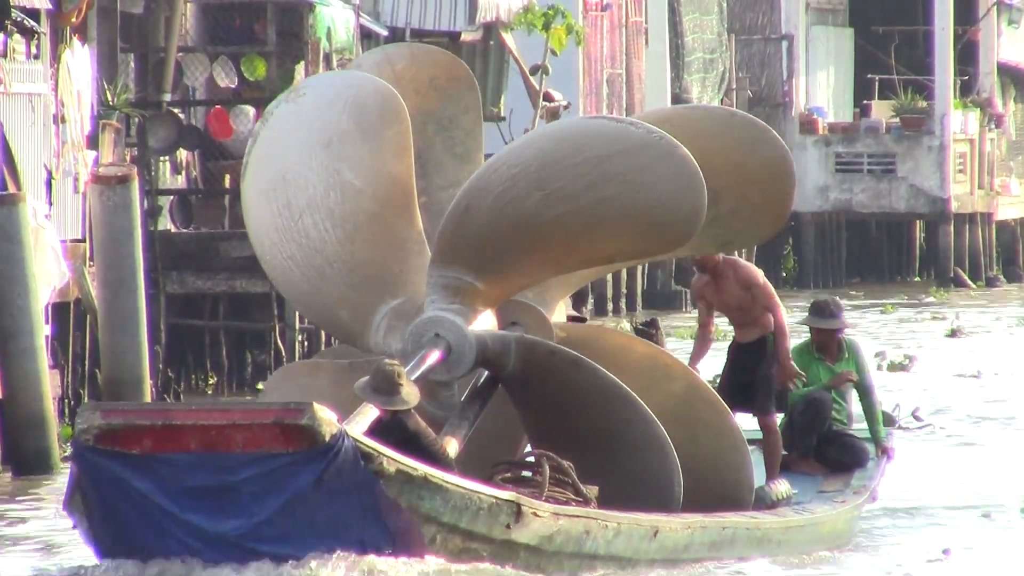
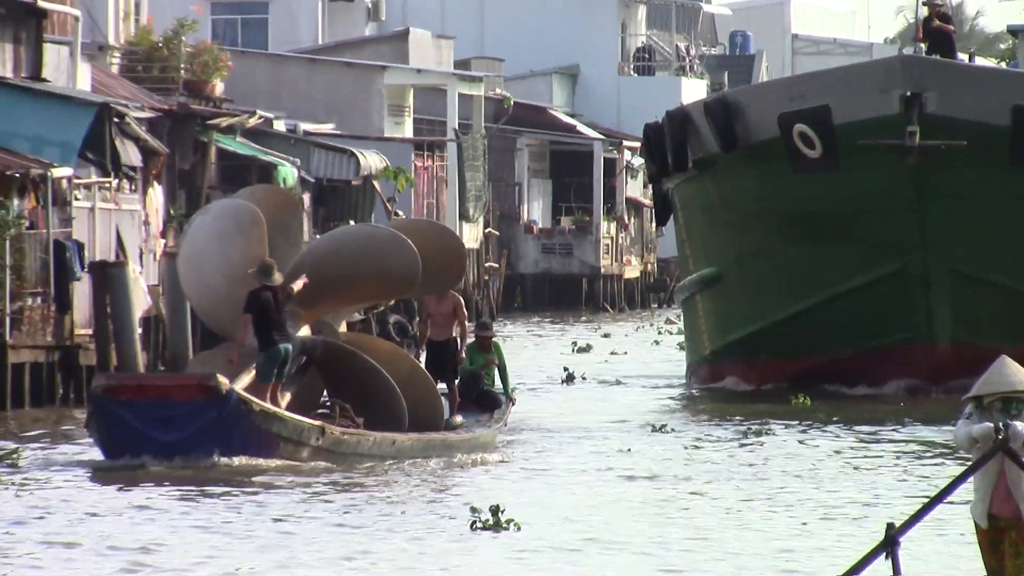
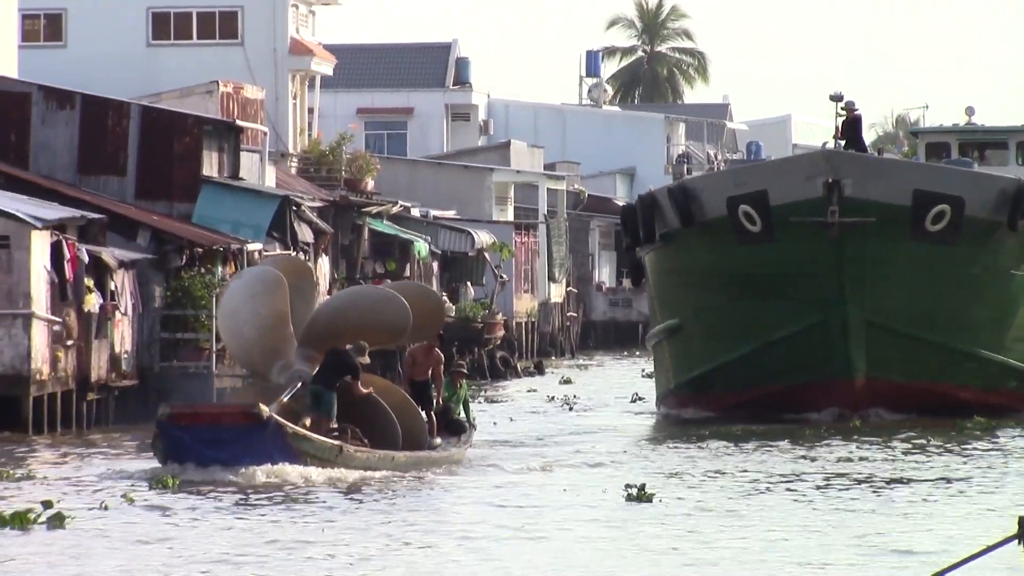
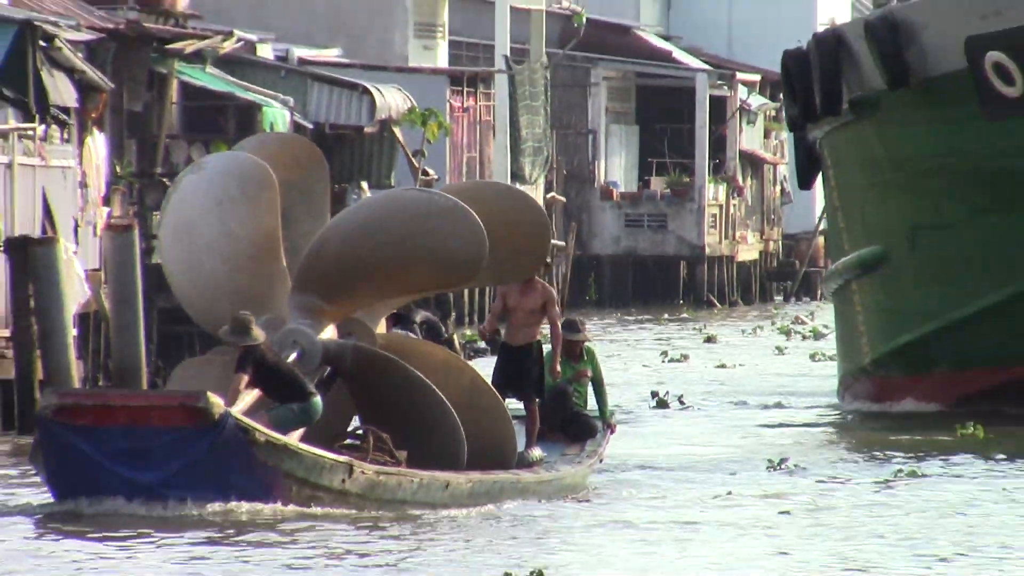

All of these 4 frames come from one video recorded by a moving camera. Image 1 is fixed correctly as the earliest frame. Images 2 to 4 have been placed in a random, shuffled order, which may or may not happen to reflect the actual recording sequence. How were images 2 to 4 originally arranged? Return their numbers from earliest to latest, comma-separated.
4, 2, 3
